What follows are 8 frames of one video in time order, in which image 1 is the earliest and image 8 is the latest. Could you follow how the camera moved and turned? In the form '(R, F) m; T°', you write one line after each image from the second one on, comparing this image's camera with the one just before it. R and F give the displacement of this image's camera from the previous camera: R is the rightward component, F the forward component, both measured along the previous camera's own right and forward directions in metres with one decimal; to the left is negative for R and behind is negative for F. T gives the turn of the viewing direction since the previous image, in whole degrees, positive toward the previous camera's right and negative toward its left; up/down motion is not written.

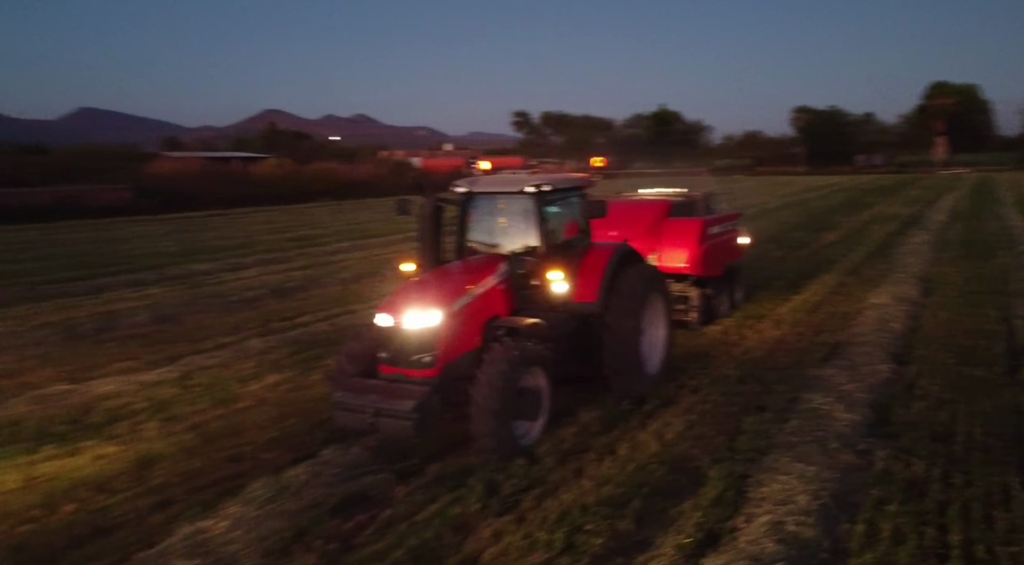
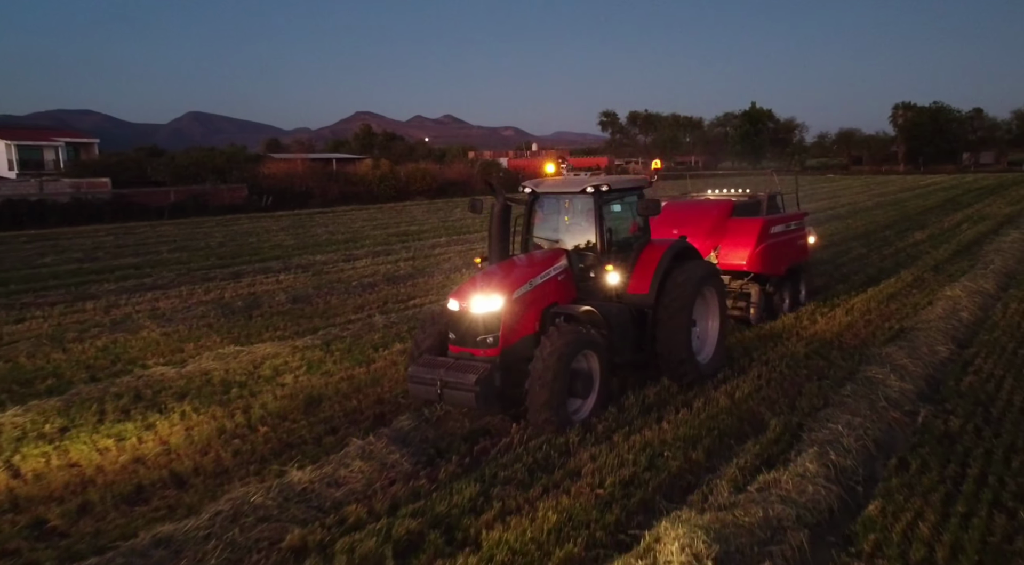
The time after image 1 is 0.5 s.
(-0.1, -1.0) m; -7°
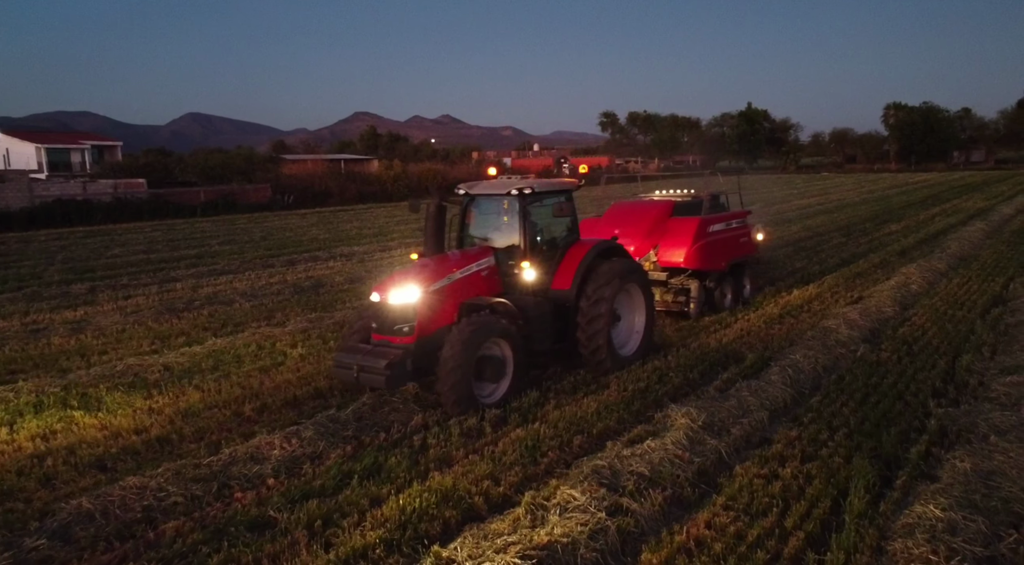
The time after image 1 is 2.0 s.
(-0.4, -1.6) m; 0°
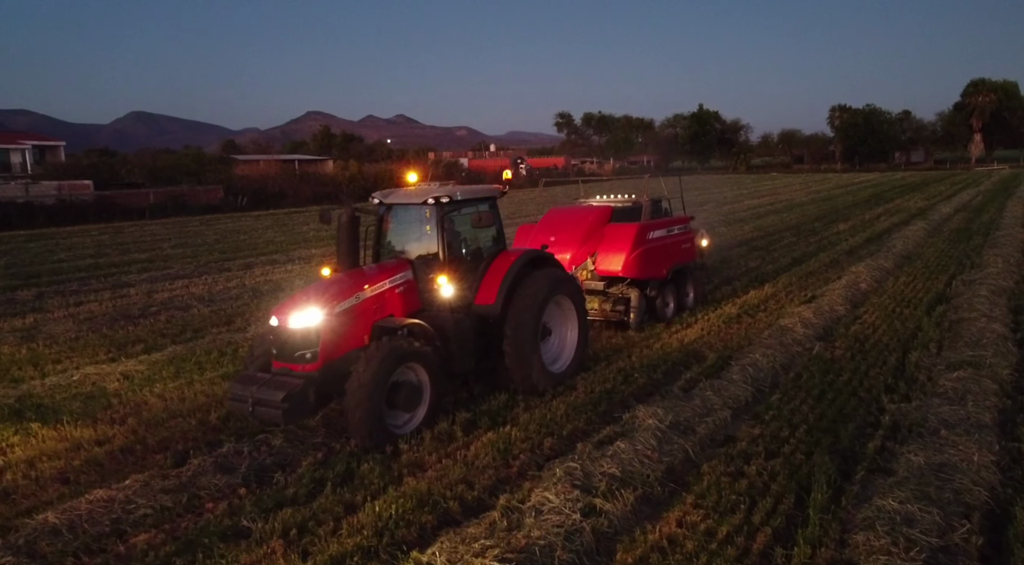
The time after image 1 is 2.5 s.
(-0.1, 0.0) m; +4°
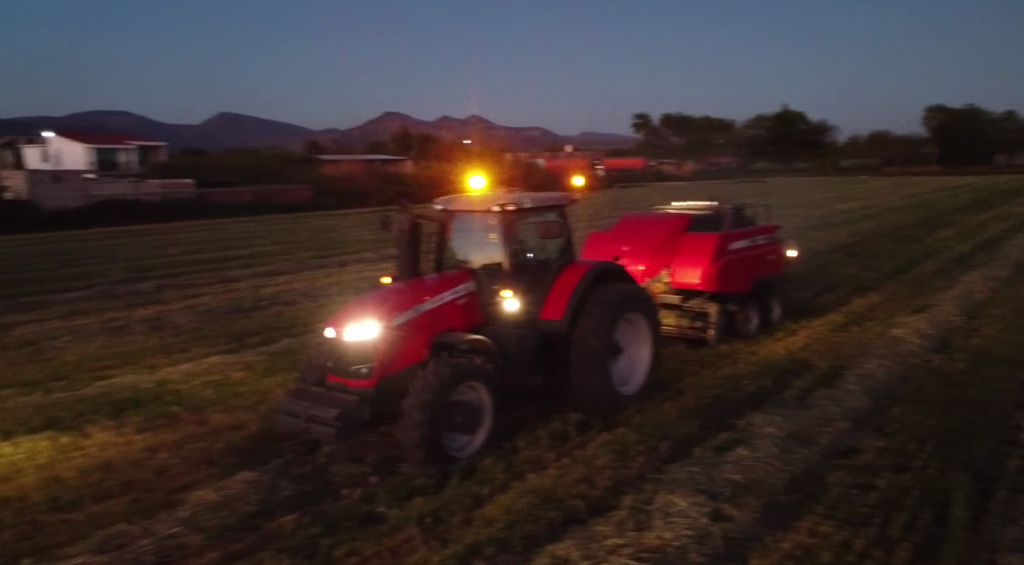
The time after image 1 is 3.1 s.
(-0.4, -0.1) m; -6°
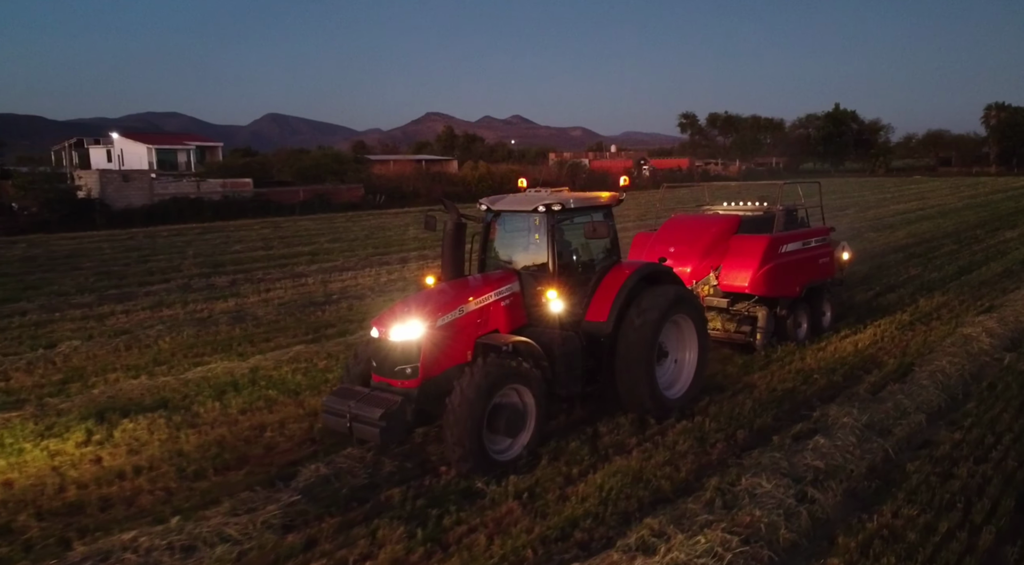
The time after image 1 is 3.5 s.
(-0.3, -0.3) m; -3°
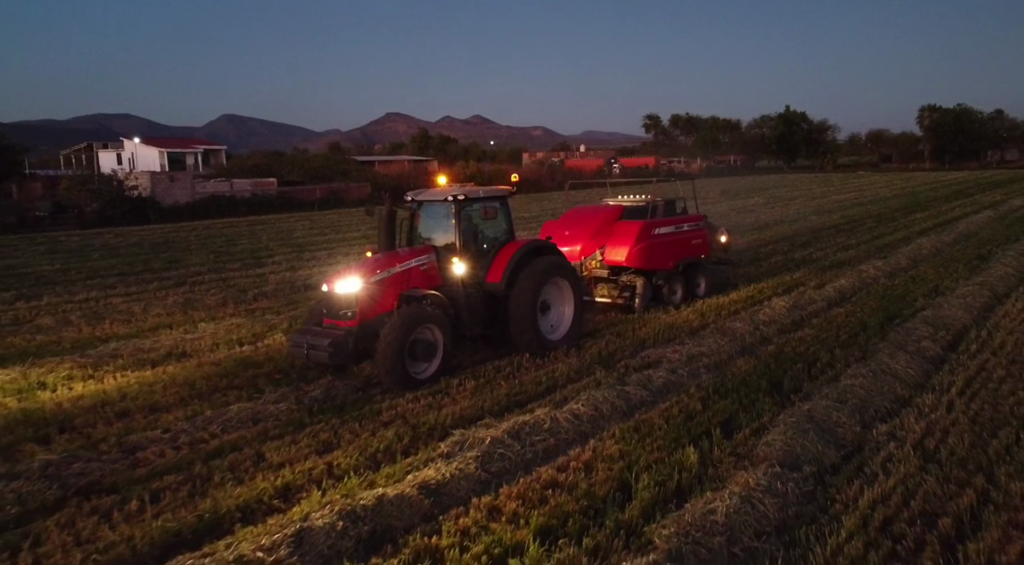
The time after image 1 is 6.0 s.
(-1.5, -3.6) m; +3°
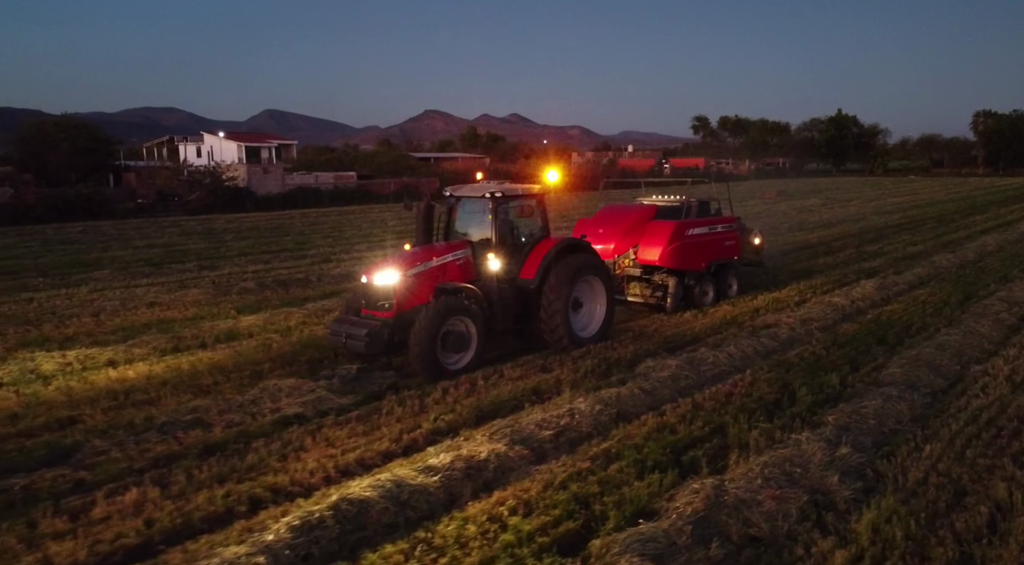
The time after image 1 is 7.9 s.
(-1.3, -1.5) m; -3°
